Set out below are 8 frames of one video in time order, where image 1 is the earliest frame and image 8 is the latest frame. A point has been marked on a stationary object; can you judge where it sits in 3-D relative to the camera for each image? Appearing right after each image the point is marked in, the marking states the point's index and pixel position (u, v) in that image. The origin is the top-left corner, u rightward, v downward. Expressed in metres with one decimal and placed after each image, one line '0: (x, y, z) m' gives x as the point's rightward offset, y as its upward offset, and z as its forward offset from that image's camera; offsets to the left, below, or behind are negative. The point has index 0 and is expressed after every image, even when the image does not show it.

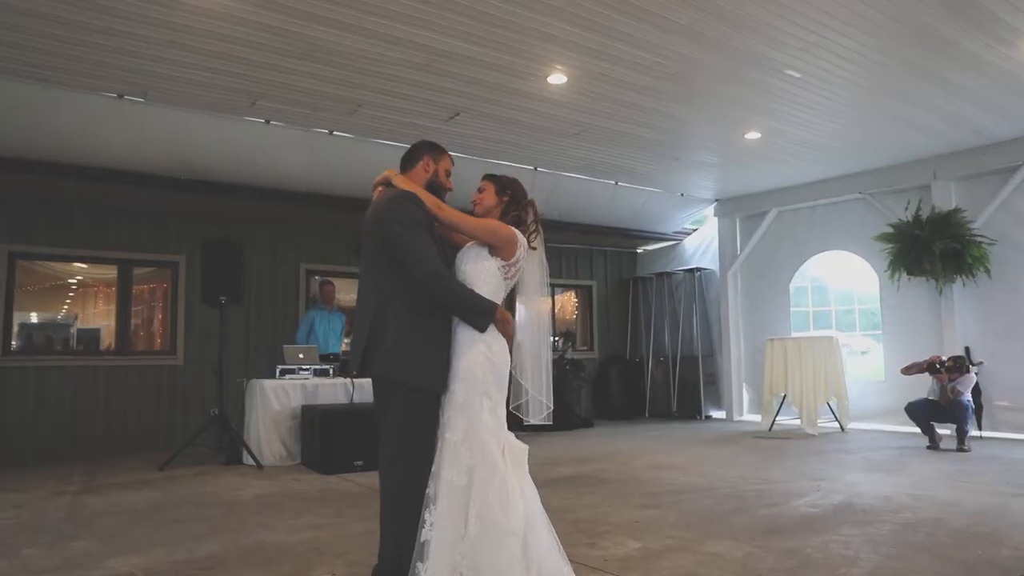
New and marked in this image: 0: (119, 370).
0: (-3.7, -0.8, +6.7) m
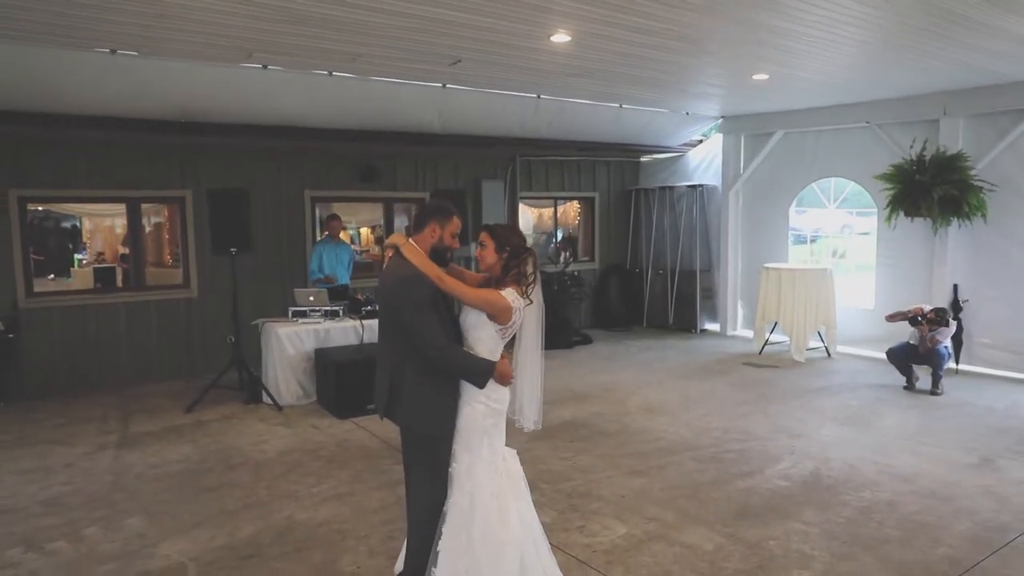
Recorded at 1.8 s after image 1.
0: (-3.7, -0.2, +7.1) m
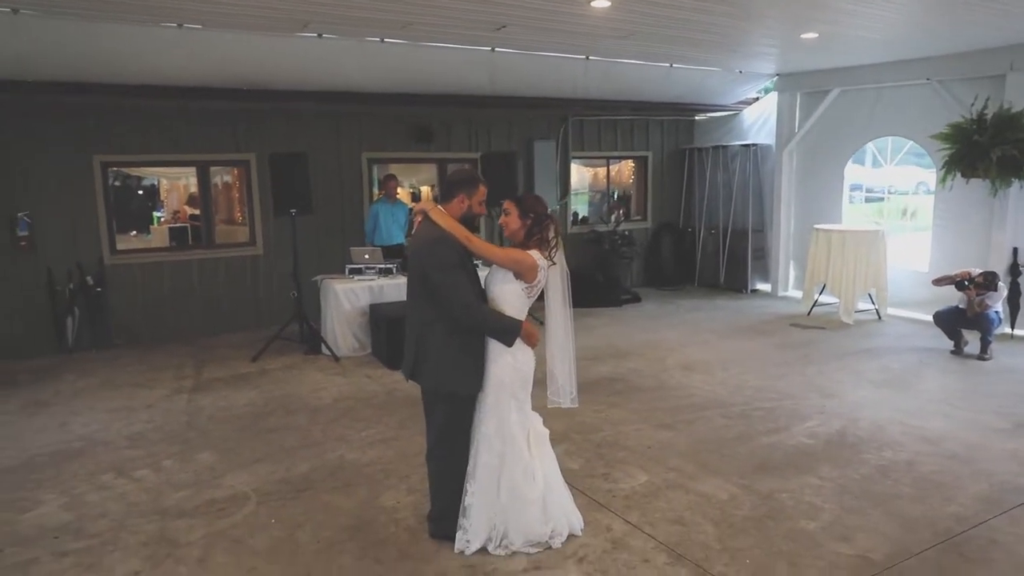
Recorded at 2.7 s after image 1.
0: (-3.2, +0.3, +7.6) m
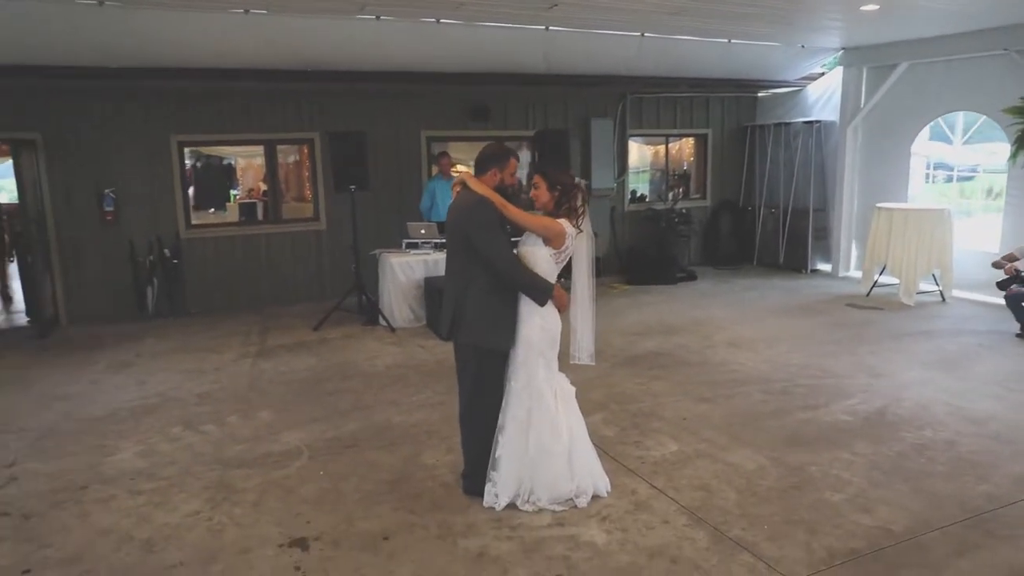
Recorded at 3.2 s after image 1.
0: (-2.6, +0.6, +8.0) m
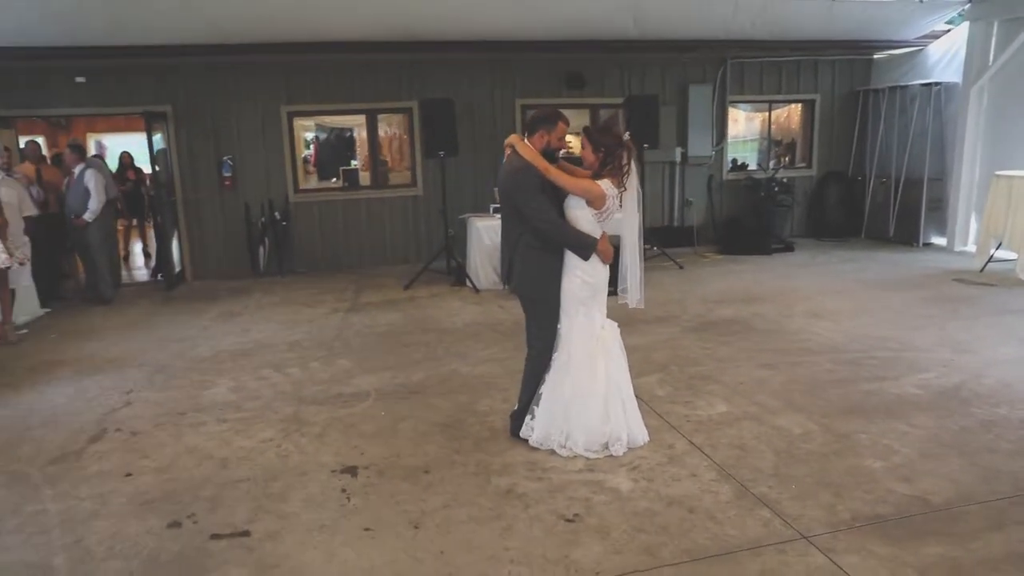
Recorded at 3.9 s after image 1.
0: (-1.6, +1.0, +8.5) m
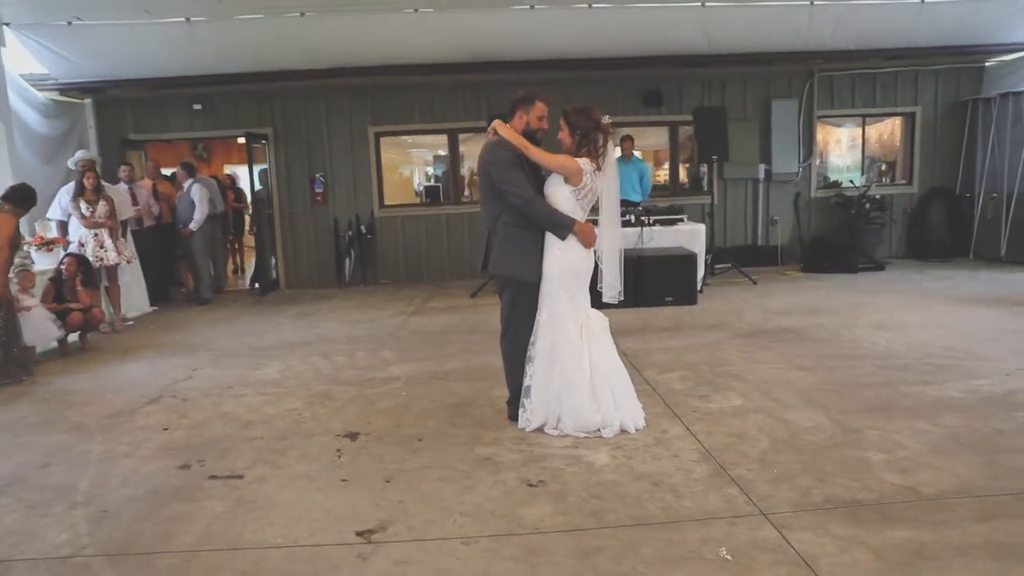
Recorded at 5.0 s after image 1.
0: (-0.7, +0.9, +8.9) m
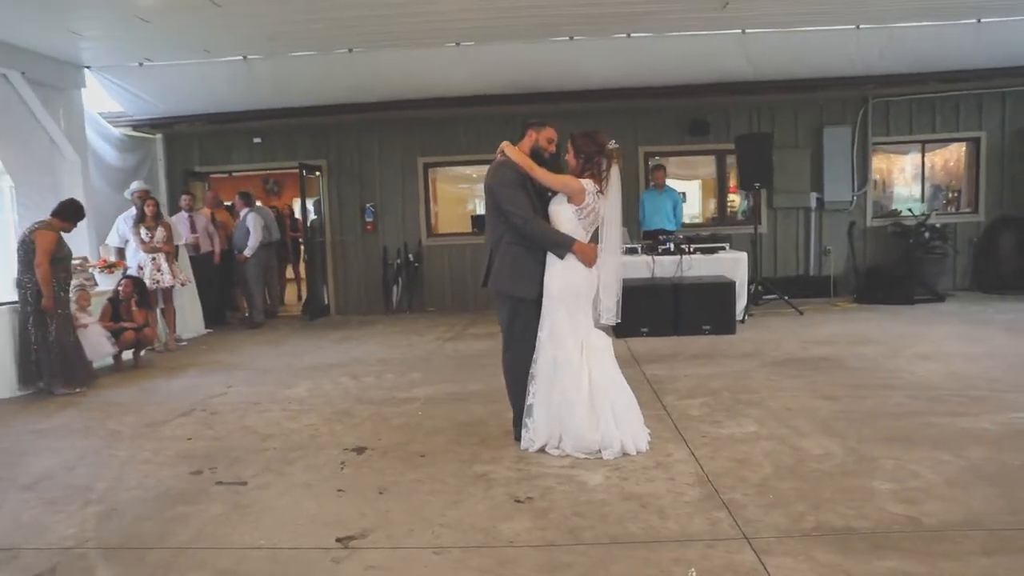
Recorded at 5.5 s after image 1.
0: (-0.2, +0.5, +9.0) m
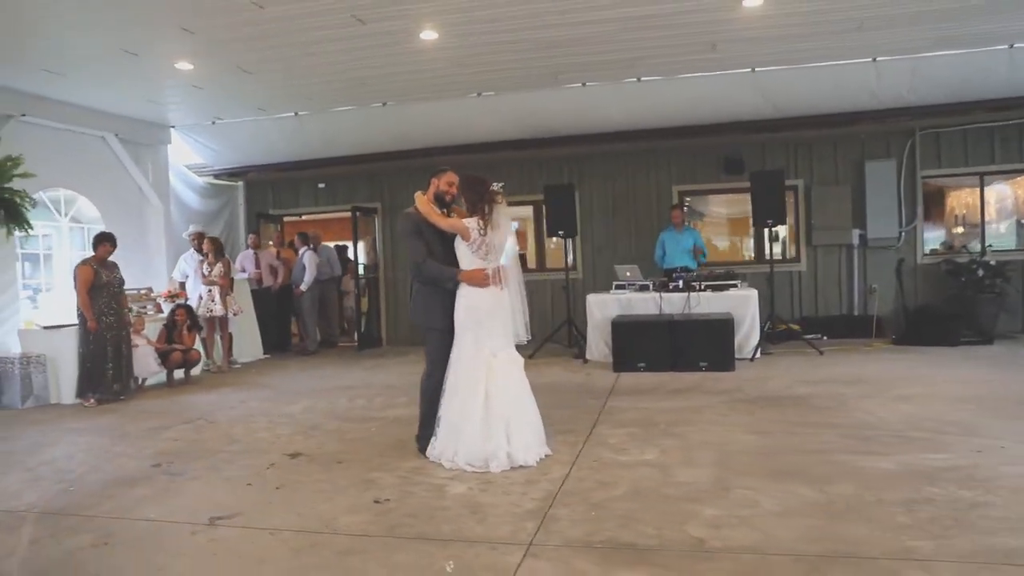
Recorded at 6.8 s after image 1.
0: (+0.3, +0.1, +9.4) m
